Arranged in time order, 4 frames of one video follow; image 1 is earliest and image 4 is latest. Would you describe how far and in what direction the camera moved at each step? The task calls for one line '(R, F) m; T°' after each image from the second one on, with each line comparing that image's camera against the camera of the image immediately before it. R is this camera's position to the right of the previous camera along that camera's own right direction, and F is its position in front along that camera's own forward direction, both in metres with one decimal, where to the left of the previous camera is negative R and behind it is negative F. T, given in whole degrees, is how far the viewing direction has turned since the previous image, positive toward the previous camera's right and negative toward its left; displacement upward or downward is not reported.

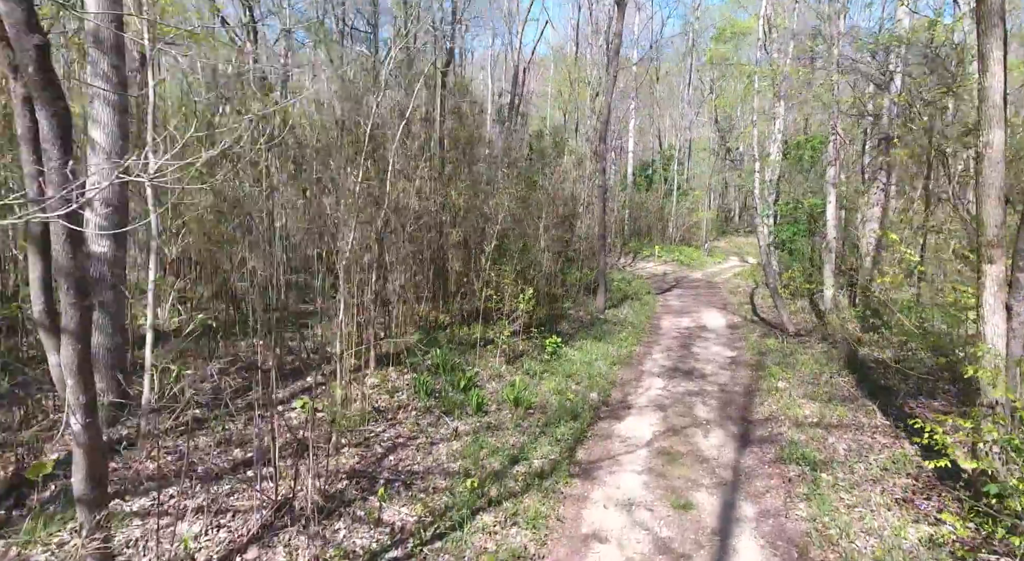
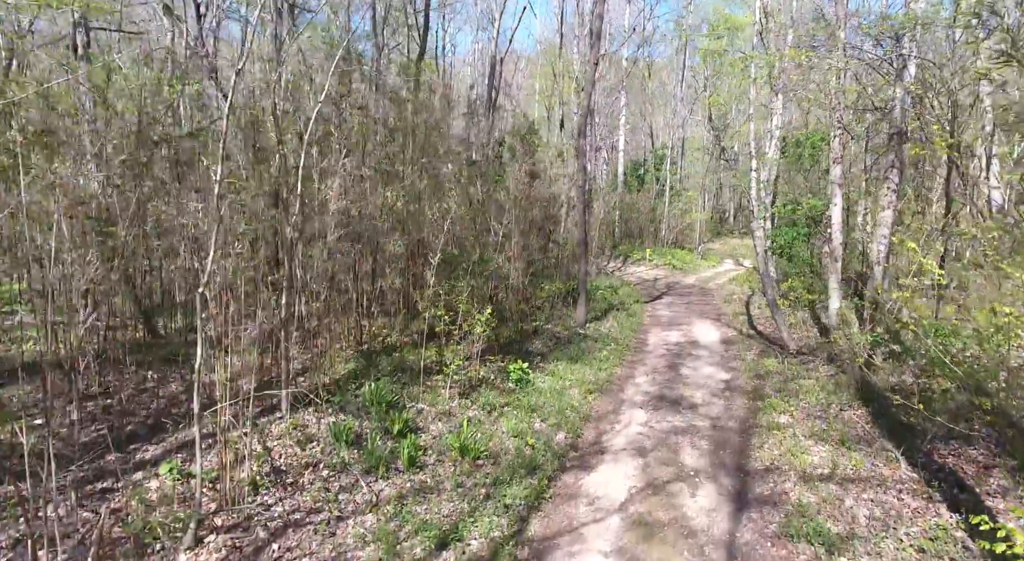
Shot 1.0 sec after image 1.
(+0.5, +1.3) m; 0°
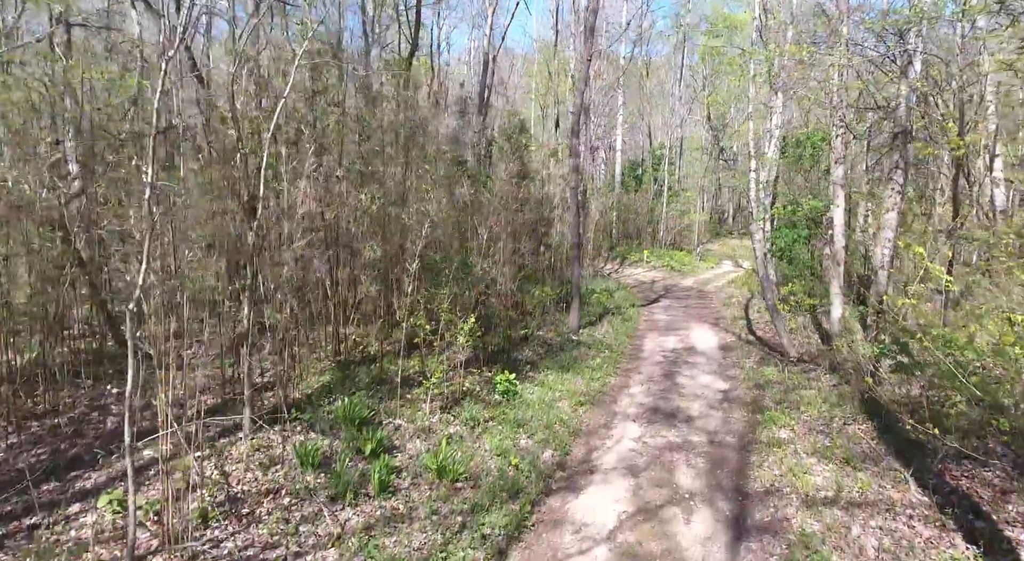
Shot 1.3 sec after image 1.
(+0.2, +0.4) m; 0°
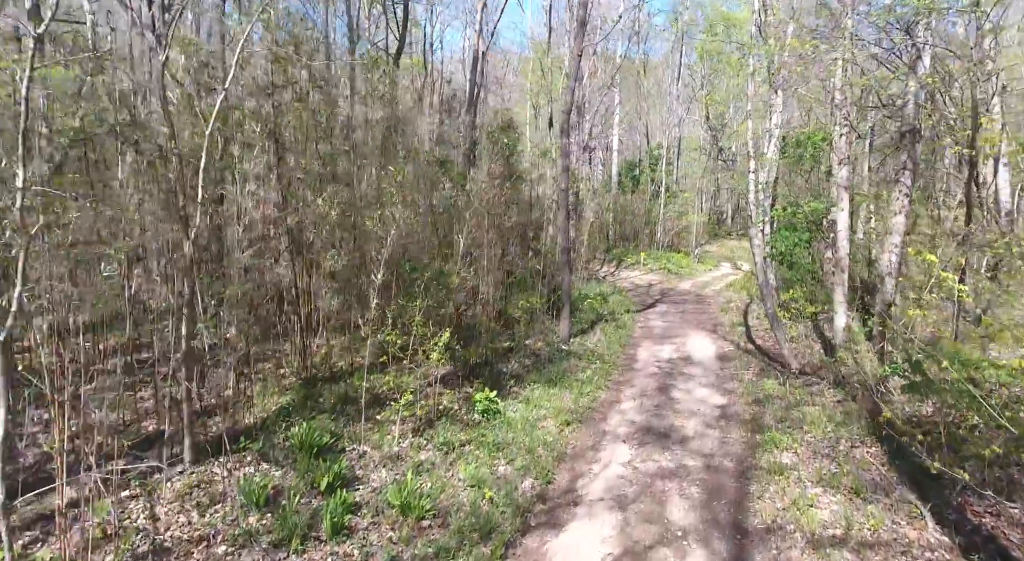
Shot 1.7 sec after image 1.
(+0.2, +0.5) m; 0°
